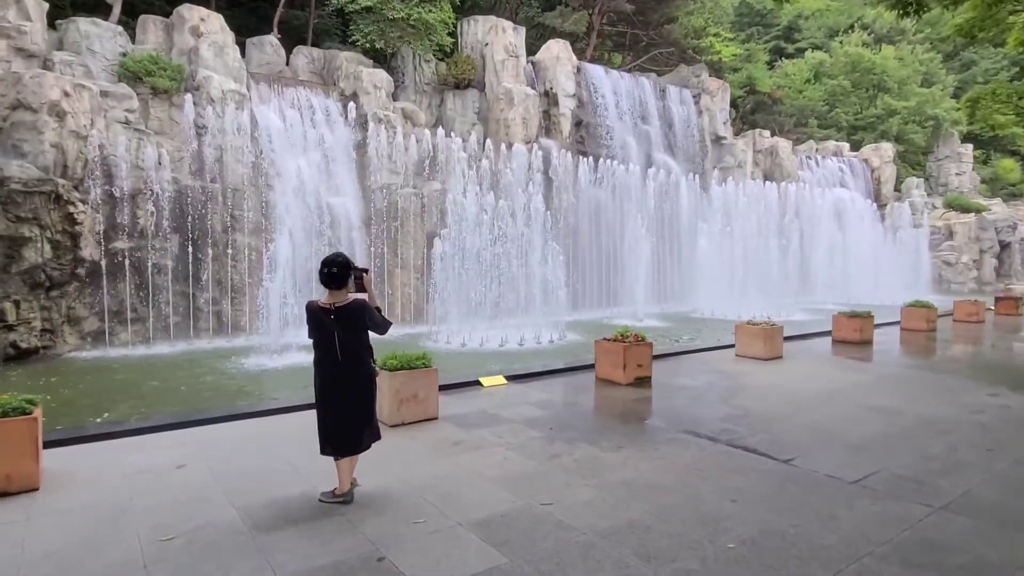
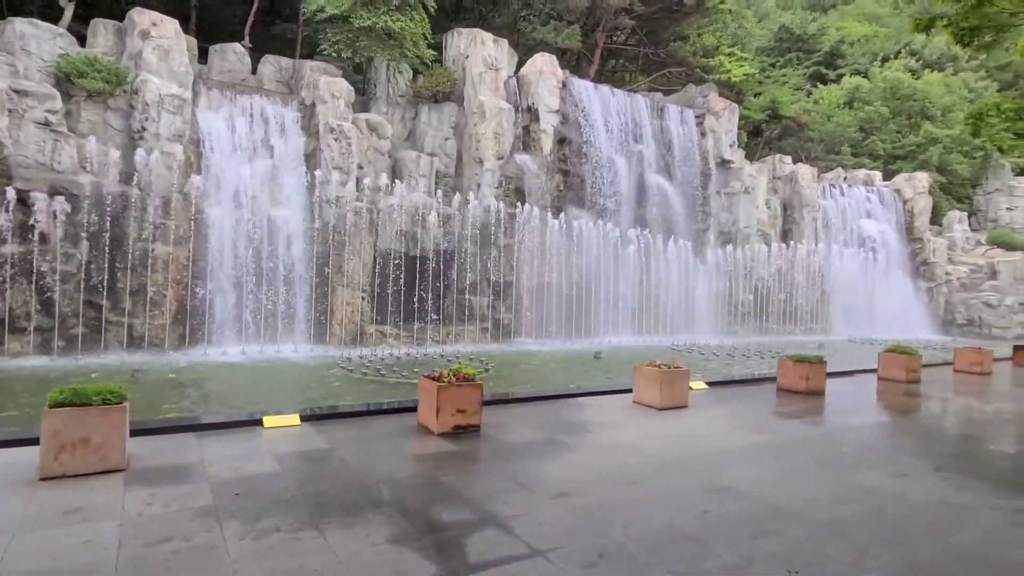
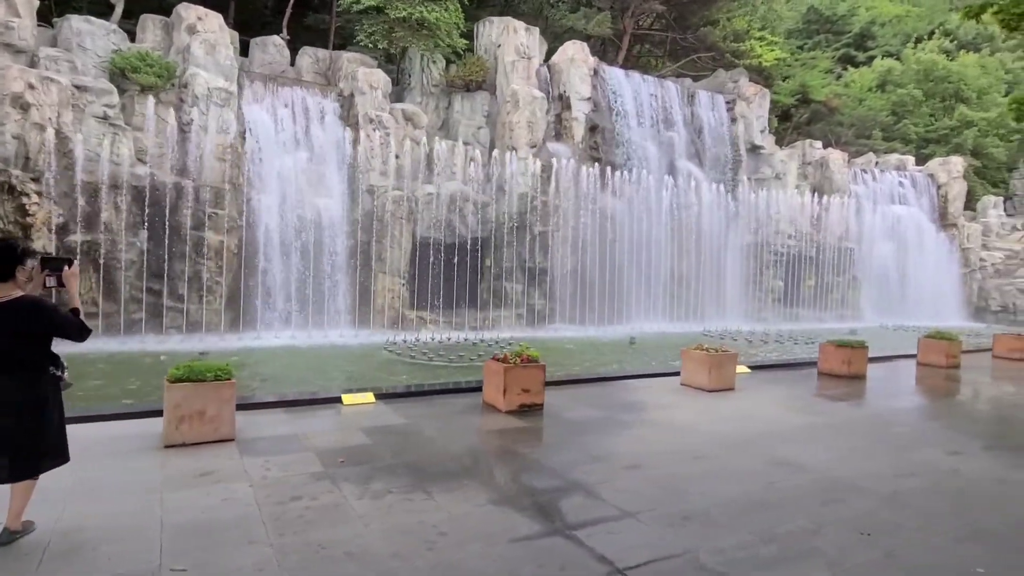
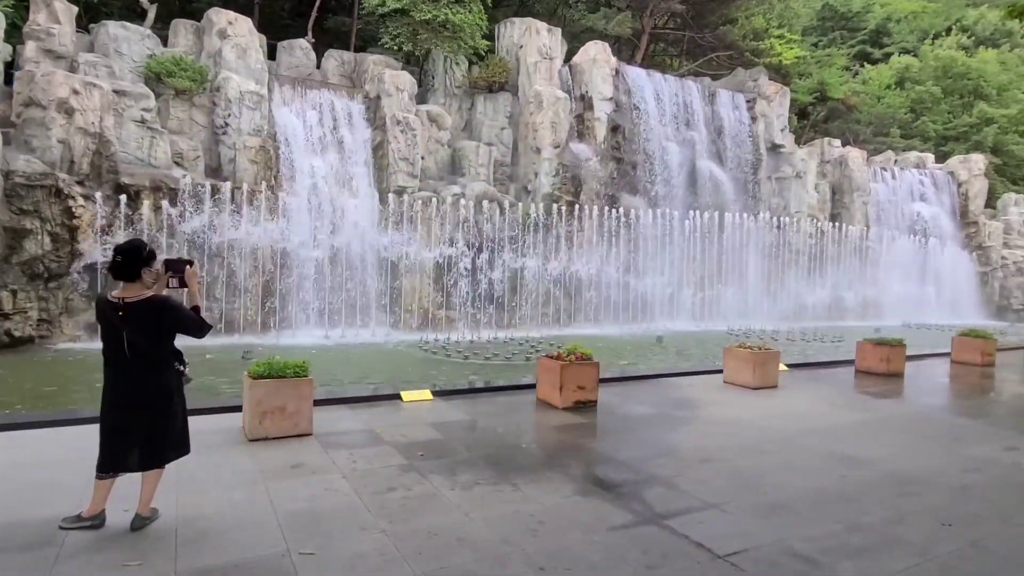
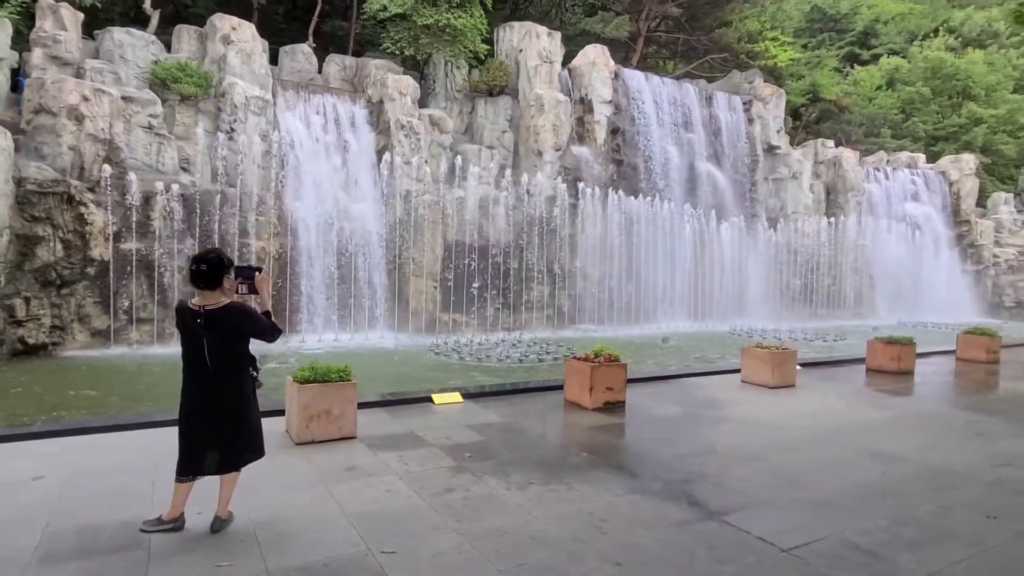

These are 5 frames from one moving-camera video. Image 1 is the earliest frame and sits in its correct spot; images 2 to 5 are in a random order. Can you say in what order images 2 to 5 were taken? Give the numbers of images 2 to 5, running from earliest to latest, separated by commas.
5, 4, 3, 2
